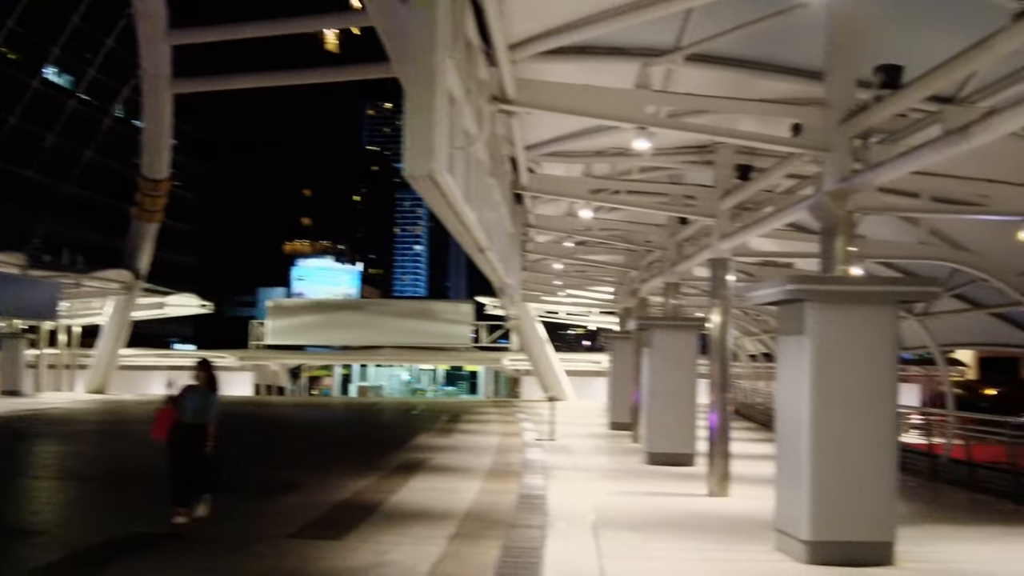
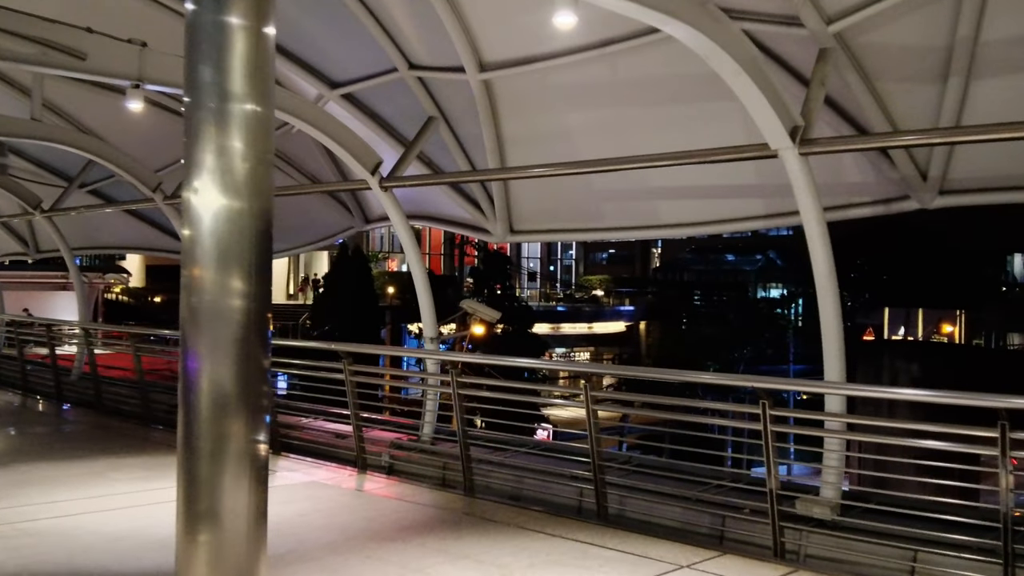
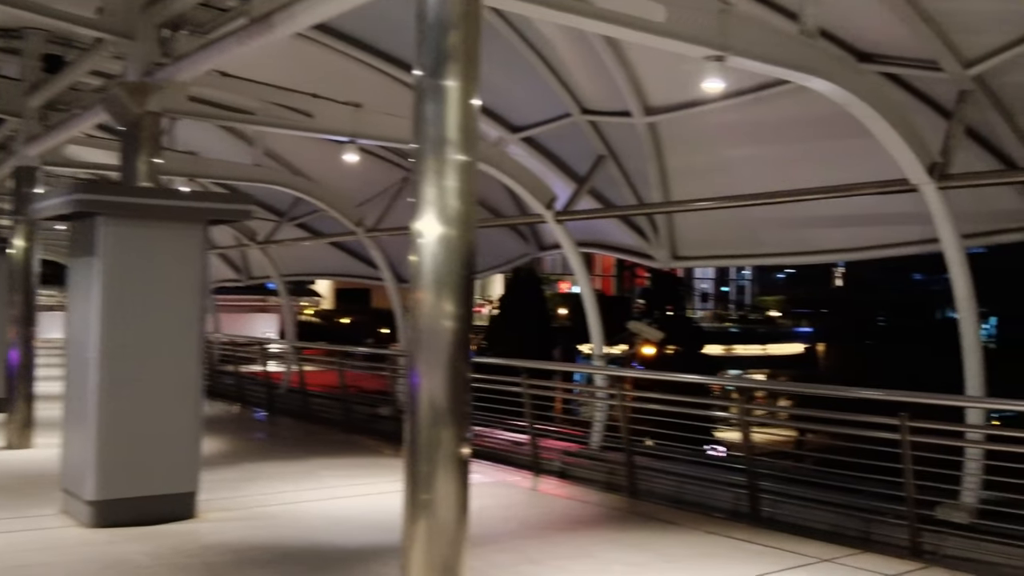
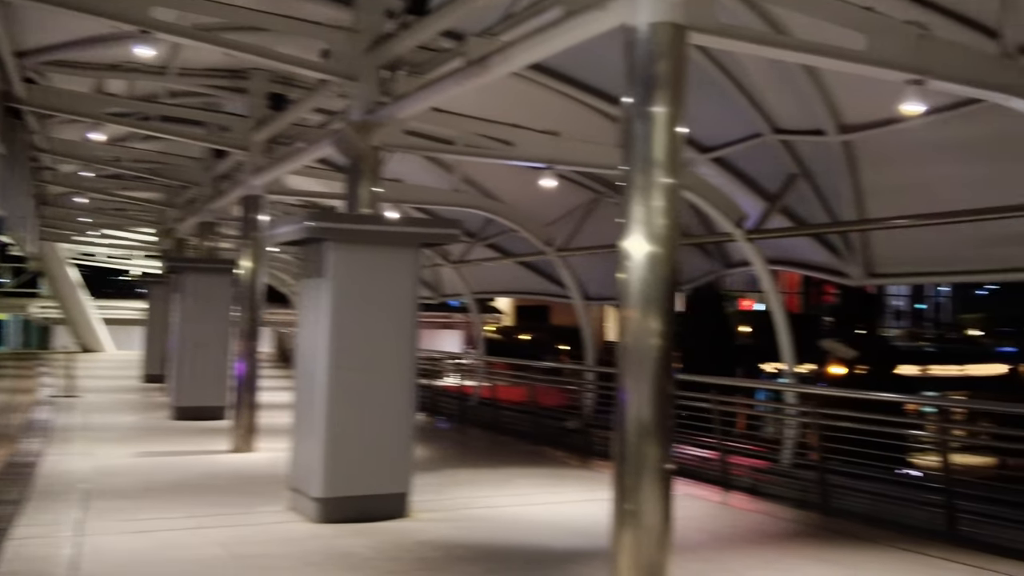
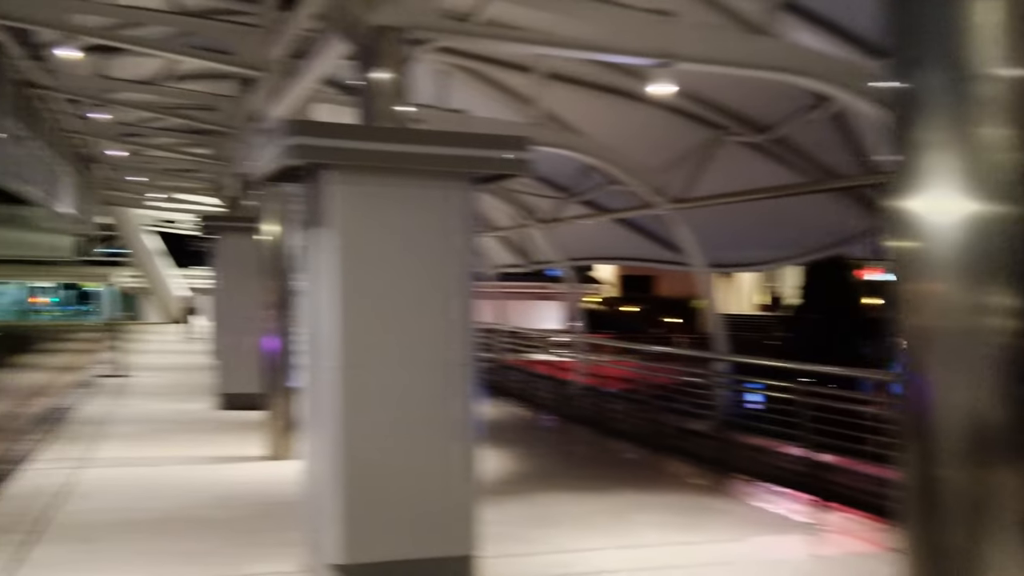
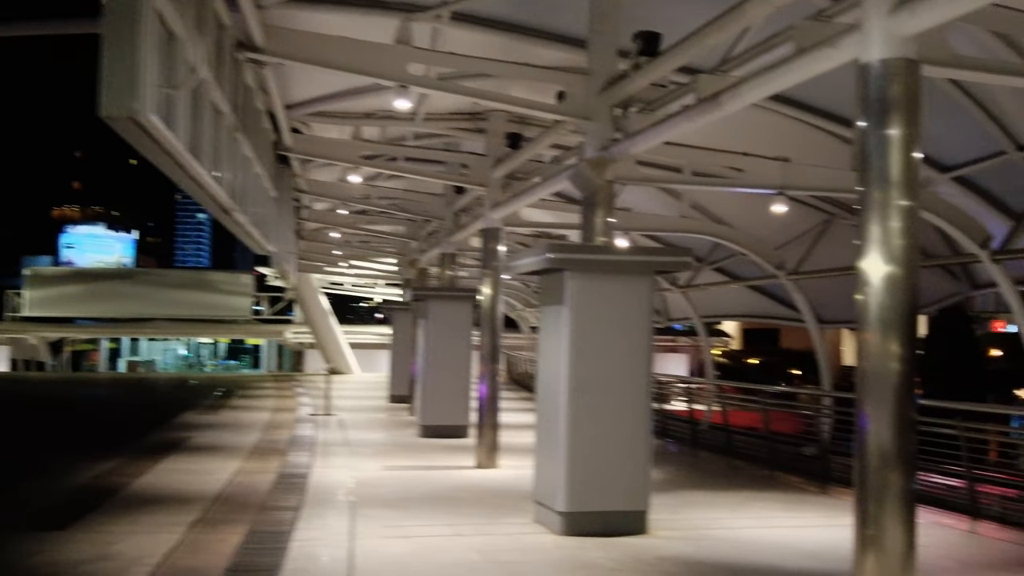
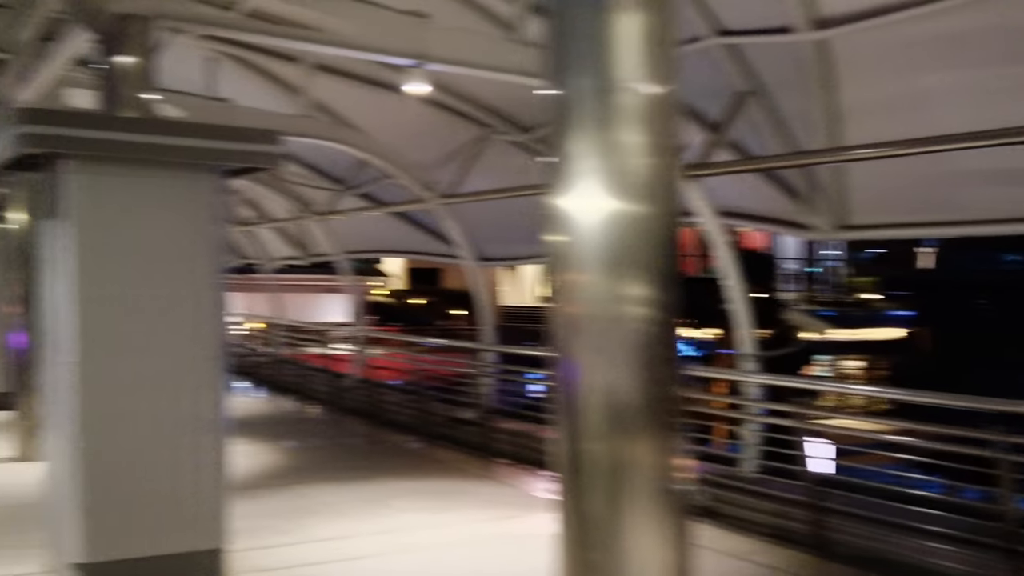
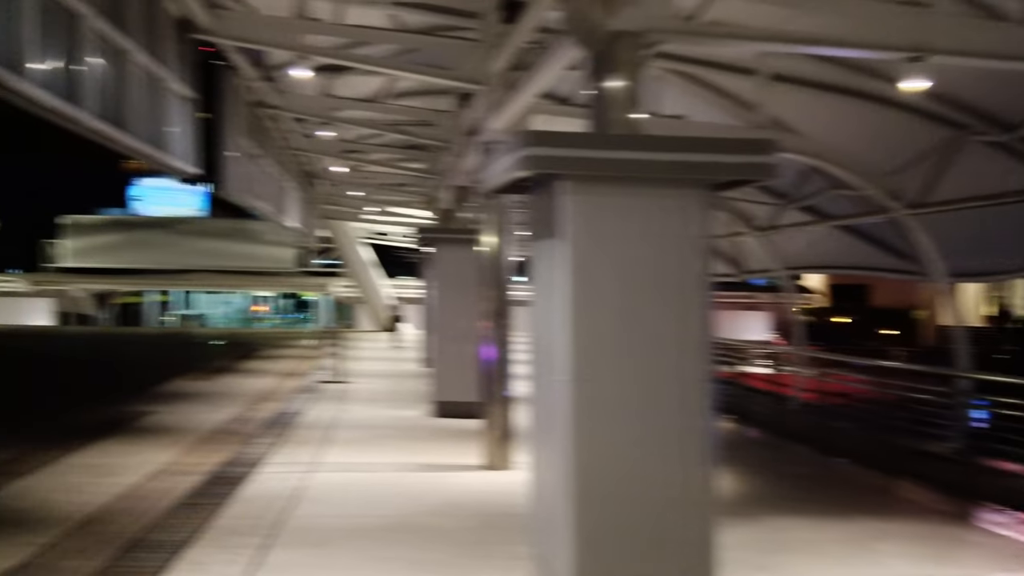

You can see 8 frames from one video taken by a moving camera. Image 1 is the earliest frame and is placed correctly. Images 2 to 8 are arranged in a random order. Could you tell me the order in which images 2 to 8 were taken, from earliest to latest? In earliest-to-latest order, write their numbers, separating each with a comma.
6, 4, 3, 2, 7, 5, 8
